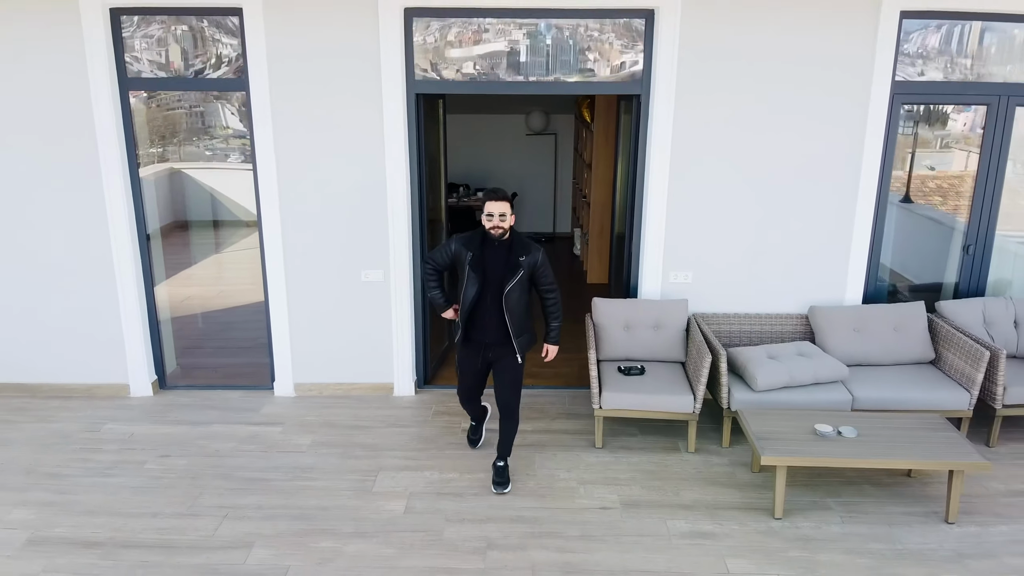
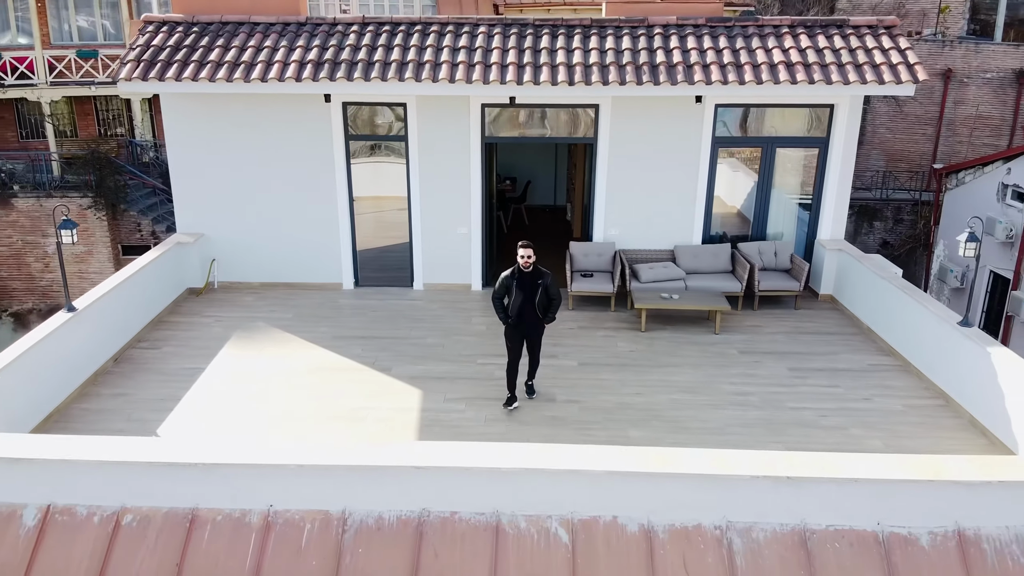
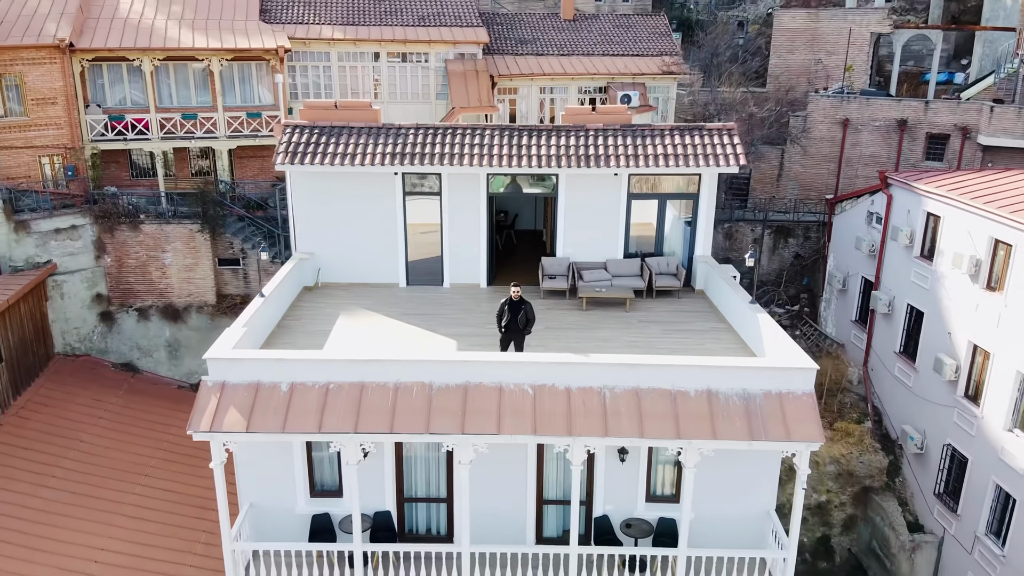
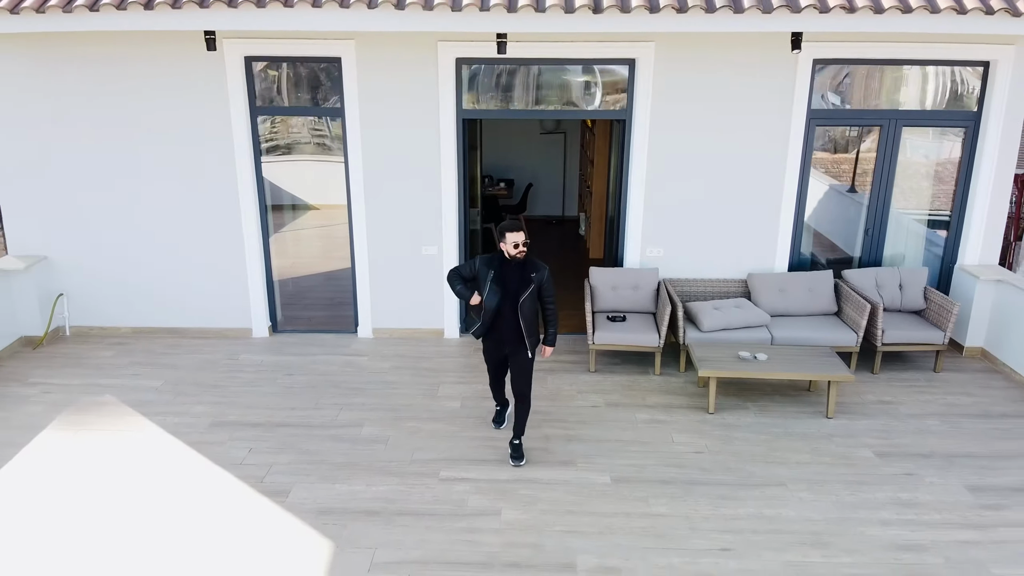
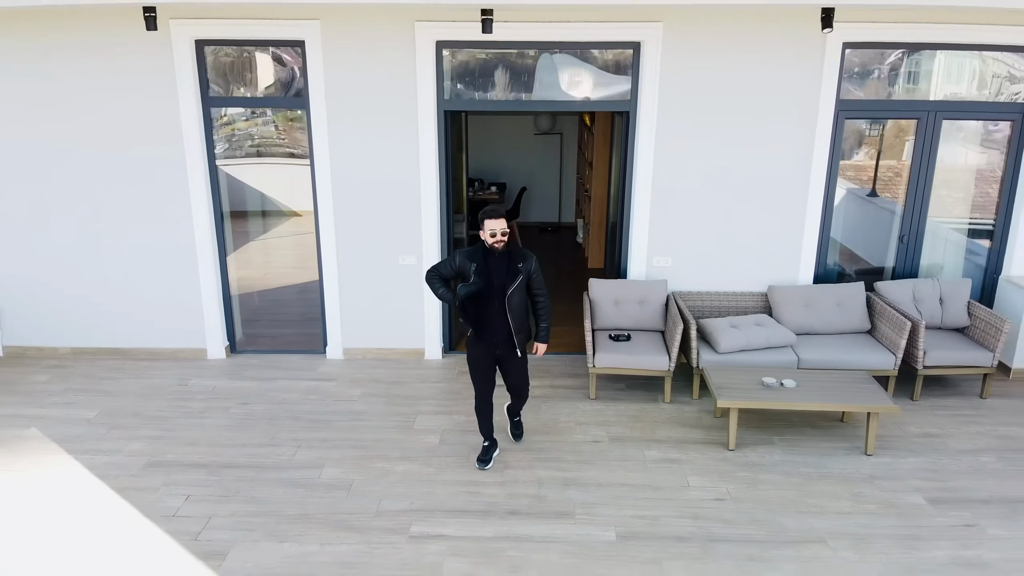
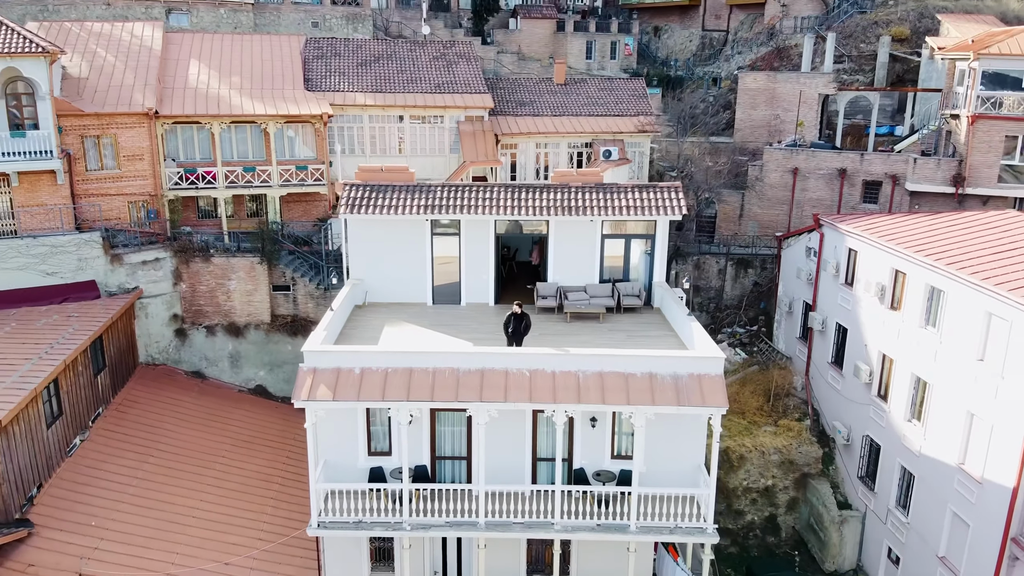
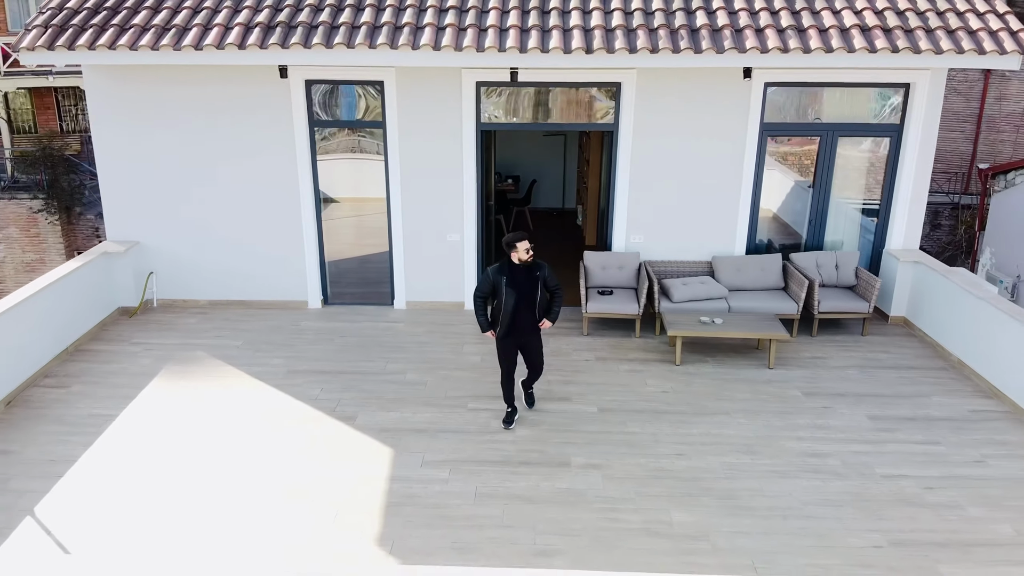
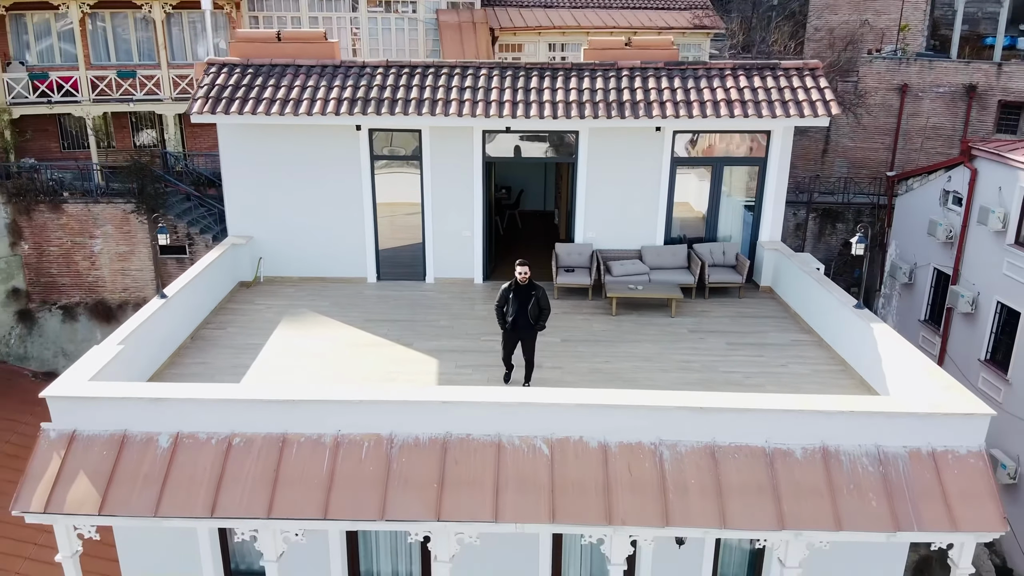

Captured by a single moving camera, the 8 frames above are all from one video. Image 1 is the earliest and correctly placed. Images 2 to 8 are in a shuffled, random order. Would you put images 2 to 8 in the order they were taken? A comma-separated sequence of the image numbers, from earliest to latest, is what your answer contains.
5, 4, 7, 2, 8, 3, 6
